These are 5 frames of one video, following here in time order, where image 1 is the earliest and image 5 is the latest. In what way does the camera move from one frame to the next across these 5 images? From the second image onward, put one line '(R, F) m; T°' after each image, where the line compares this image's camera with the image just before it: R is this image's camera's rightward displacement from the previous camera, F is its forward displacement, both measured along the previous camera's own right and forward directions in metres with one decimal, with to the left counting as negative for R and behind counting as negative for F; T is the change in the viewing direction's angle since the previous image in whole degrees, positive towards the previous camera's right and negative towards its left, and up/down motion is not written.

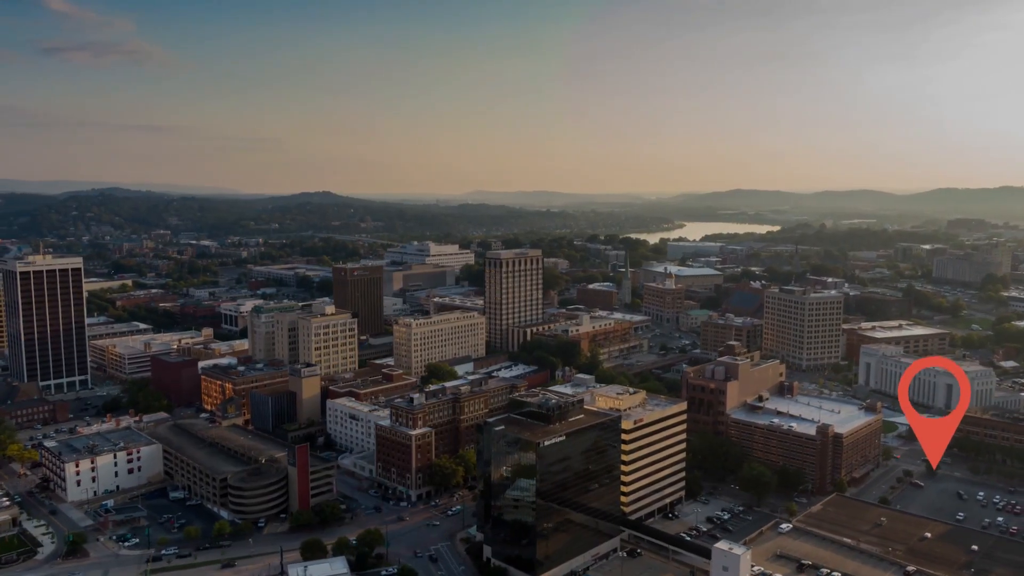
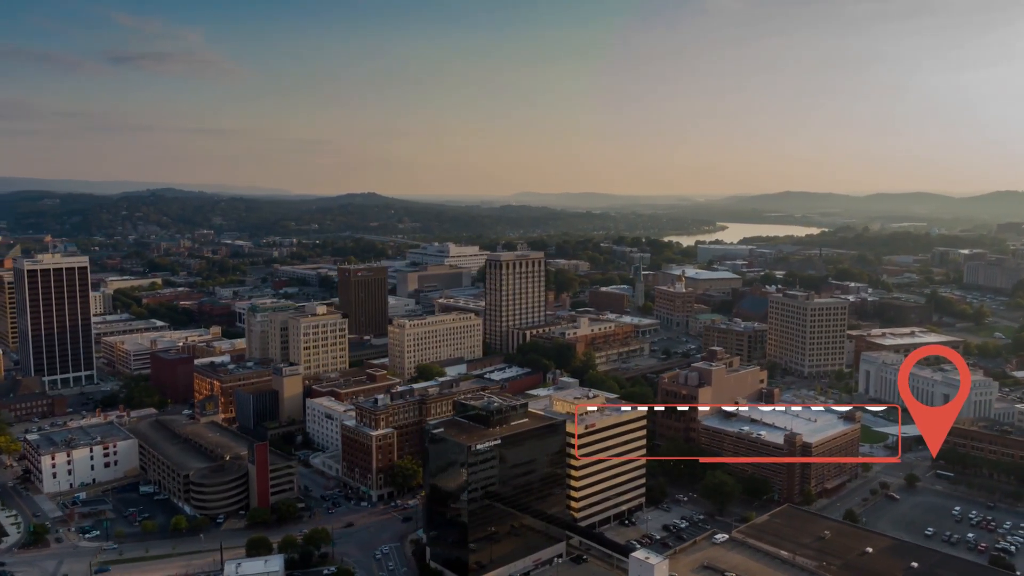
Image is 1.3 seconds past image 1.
(+3.5, +0.2) m; -3°
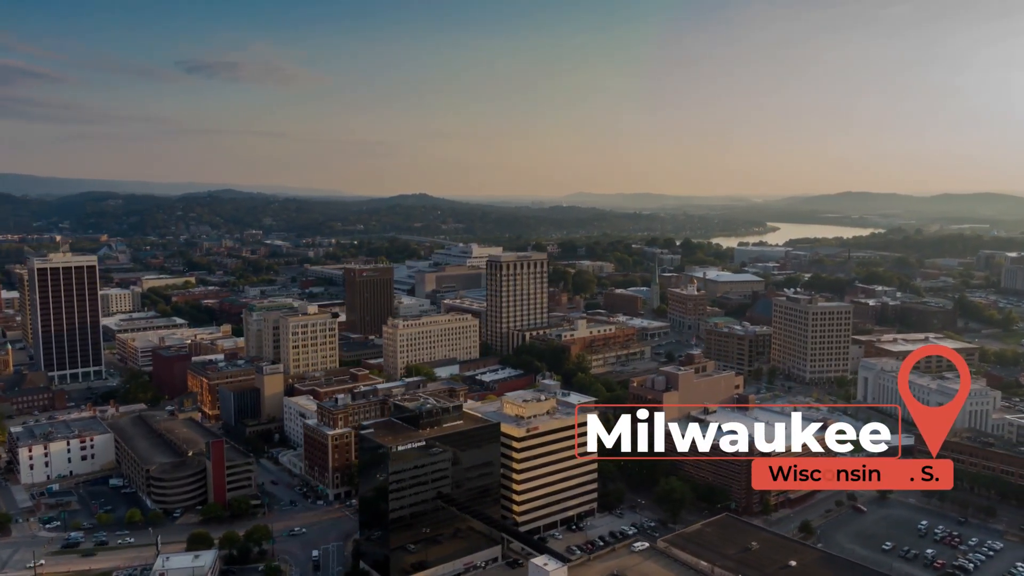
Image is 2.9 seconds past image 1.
(+4.1, +0.3) m; -4°
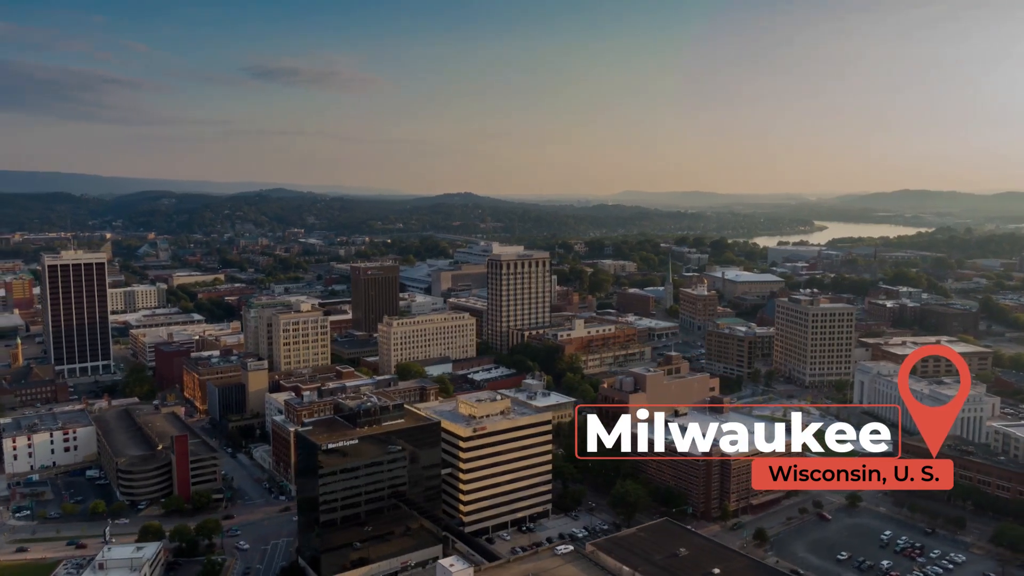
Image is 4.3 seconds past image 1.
(+3.7, +0.2) m; -3°
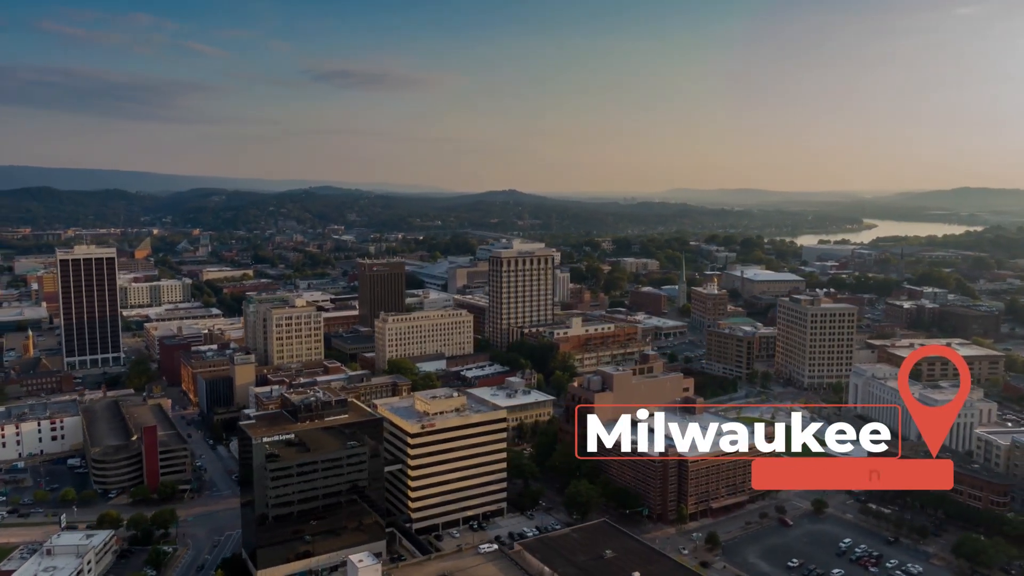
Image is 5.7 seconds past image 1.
(+3.6, +0.2) m; -3°
